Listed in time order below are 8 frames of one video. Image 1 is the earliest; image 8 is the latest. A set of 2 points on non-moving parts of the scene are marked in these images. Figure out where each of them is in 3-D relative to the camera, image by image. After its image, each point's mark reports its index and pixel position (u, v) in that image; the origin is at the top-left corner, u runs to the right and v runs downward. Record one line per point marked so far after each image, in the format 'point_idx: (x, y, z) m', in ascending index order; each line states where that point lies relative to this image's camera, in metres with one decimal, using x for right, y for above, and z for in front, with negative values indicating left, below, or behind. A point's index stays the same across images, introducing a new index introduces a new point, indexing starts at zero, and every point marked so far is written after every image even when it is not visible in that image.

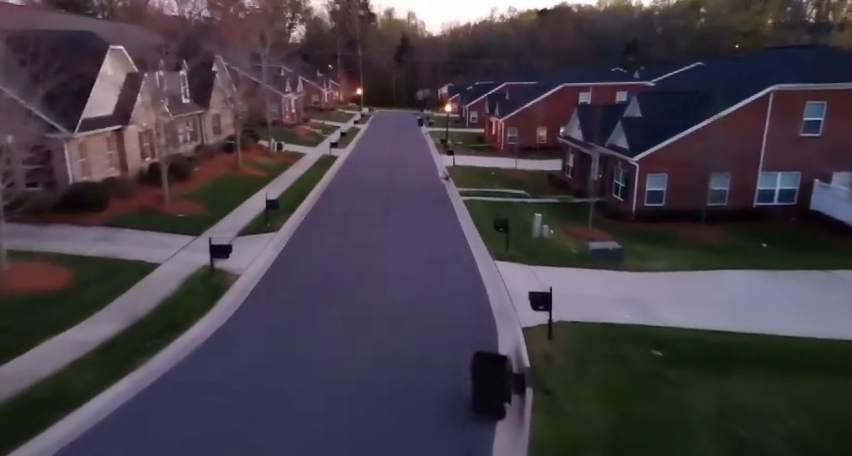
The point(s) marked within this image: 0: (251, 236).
0: (-5.3, -0.3, +18.2) m
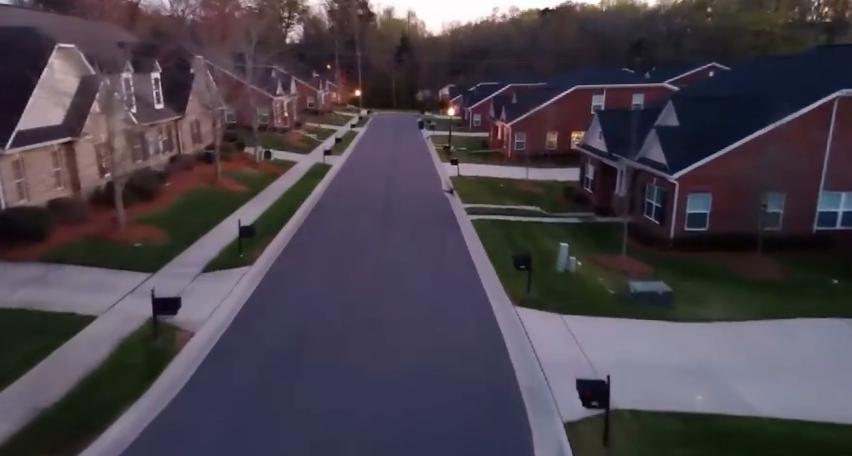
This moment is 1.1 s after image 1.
0: (-5.2, -1.1, +15.0) m
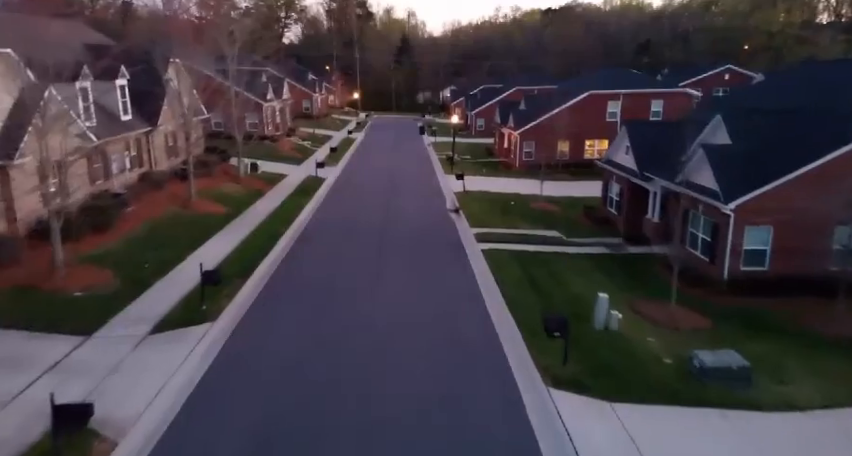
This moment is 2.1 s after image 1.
0: (-5.1, -2.1, +12.0) m
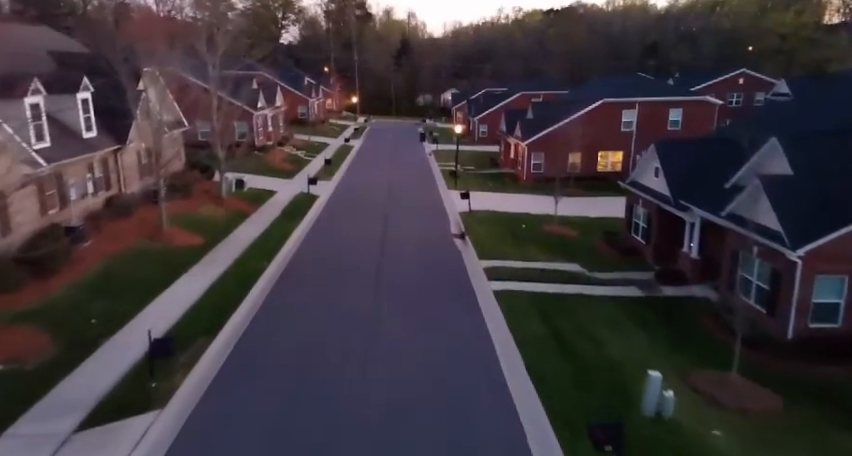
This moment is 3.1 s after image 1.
0: (-5.0, -3.2, +9.4) m
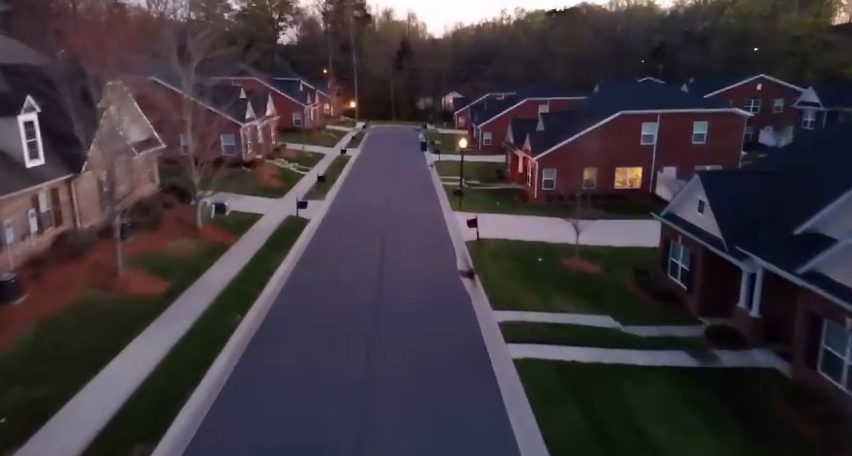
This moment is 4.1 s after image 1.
0: (-4.9, -4.4, +6.4) m
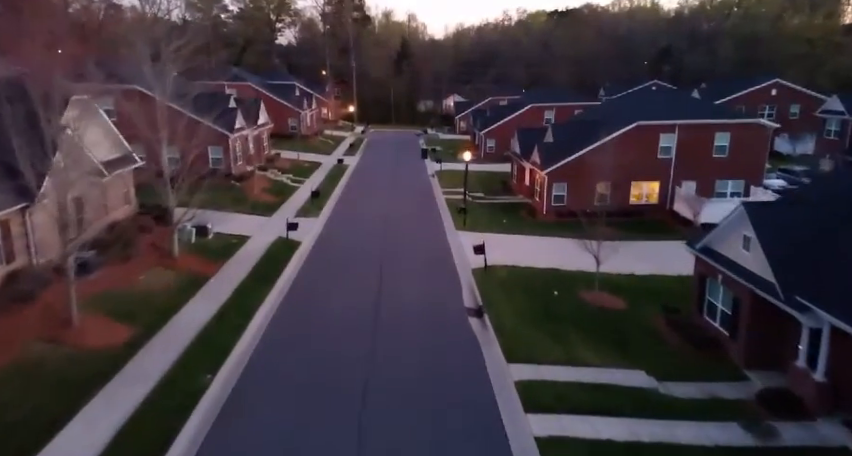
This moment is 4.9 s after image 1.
0: (-4.8, -5.4, +4.2) m
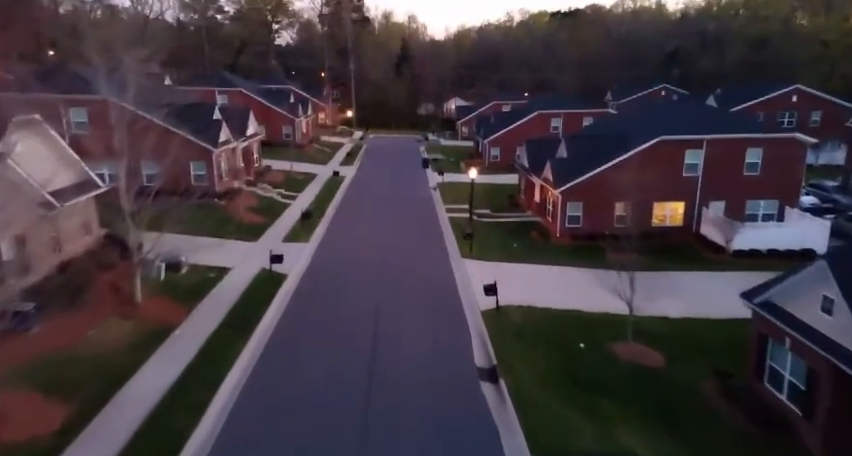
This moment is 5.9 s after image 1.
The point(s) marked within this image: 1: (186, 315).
0: (-4.7, -6.5, +1.4) m
1: (-7.0, -2.5, +17.6) m
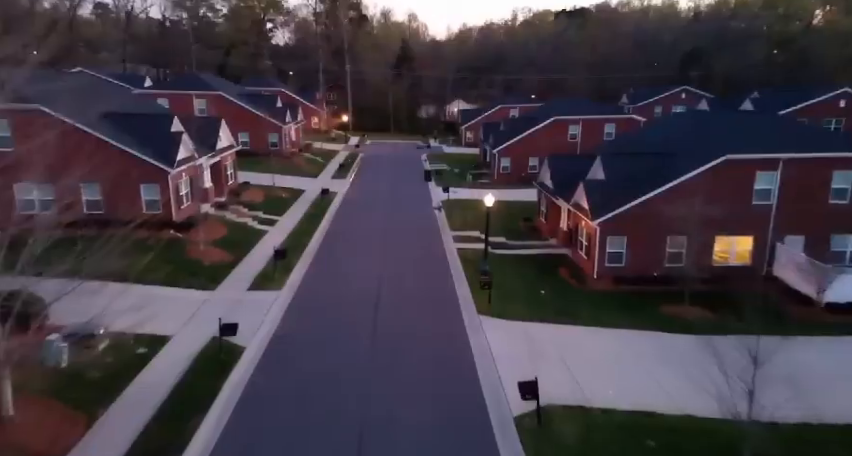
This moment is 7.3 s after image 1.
0: (-4.5, -8.1, -4.3) m
1: (-6.8, -4.0, +11.9) m
